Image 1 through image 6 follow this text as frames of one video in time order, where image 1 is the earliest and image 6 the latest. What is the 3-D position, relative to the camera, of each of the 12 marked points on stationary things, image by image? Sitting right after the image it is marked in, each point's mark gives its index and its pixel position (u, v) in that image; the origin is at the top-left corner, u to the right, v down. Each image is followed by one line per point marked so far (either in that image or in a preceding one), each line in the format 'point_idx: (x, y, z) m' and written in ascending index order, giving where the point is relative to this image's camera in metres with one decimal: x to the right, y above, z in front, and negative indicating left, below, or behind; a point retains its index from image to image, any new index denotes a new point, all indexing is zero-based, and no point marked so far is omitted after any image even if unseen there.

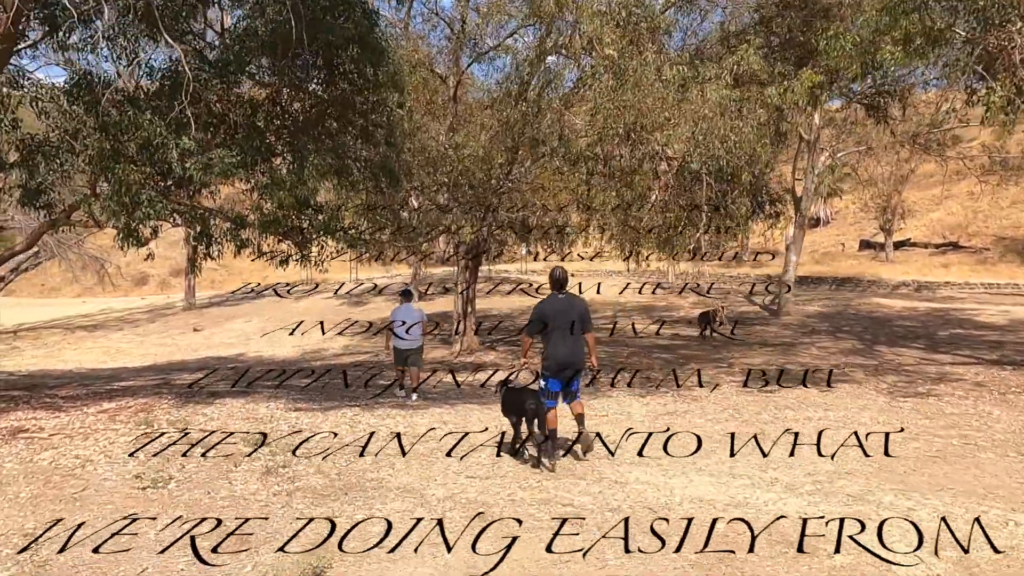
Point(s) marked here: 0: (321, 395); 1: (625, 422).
0: (-3.1, -1.7, +12.4) m
1: (+1.5, -1.7, +9.6) m
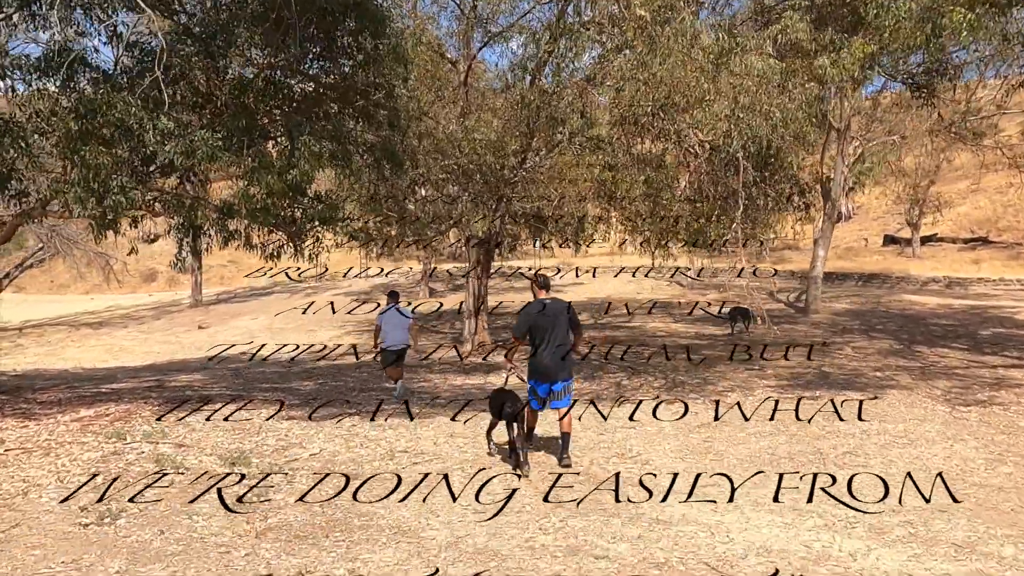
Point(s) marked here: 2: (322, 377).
0: (-2.9, -1.7, +11.4) m
1: (+1.6, -1.6, +8.6) m
2: (-3.8, -1.8, +15.4) m
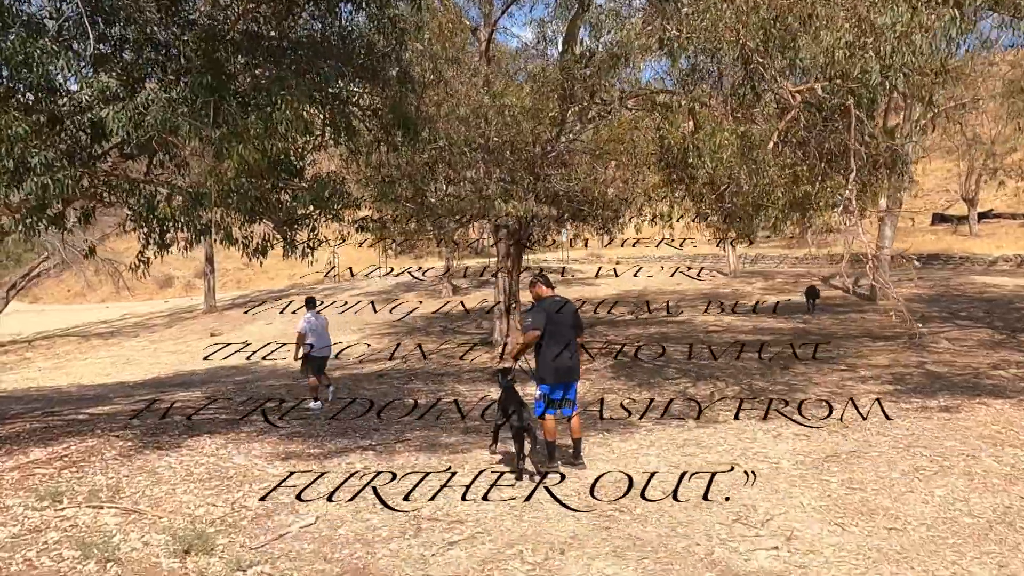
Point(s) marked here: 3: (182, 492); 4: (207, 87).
0: (-2.3, -1.7, +9.4) m
1: (+2.2, -1.5, +6.4) m
2: (-3.1, -1.8, +13.3) m
3: (-2.7, -1.7, +6.4) m
4: (-2.9, +1.9, +7.2) m
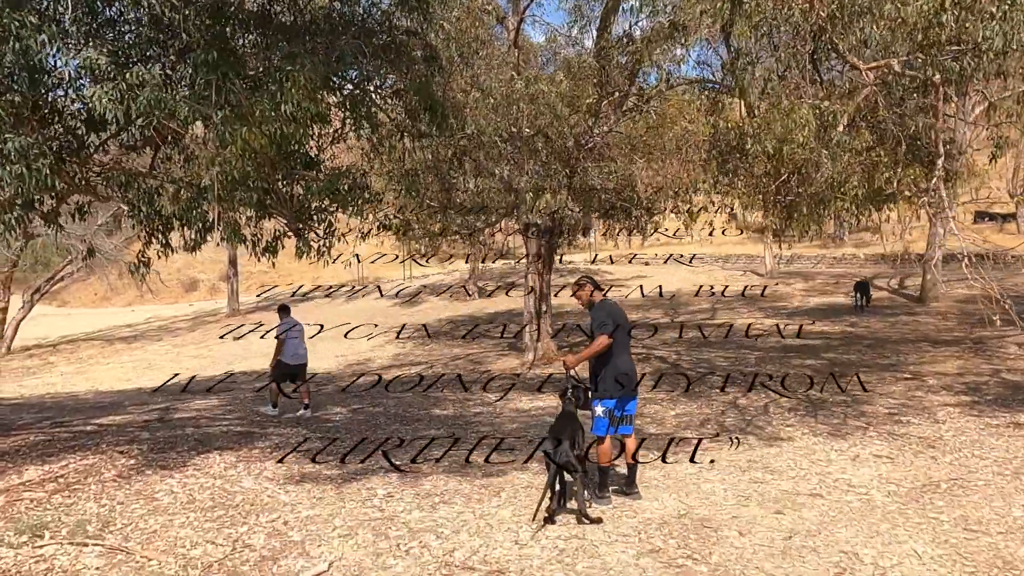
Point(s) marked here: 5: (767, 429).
0: (-1.8, -1.7, +8.6) m
1: (+2.5, -1.5, +5.4) m
2: (-2.5, -1.8, +12.6) m
3: (-2.4, -1.7, +5.6) m
4: (-2.5, +1.8, +6.4) m
5: (+2.8, -1.6, +8.5) m
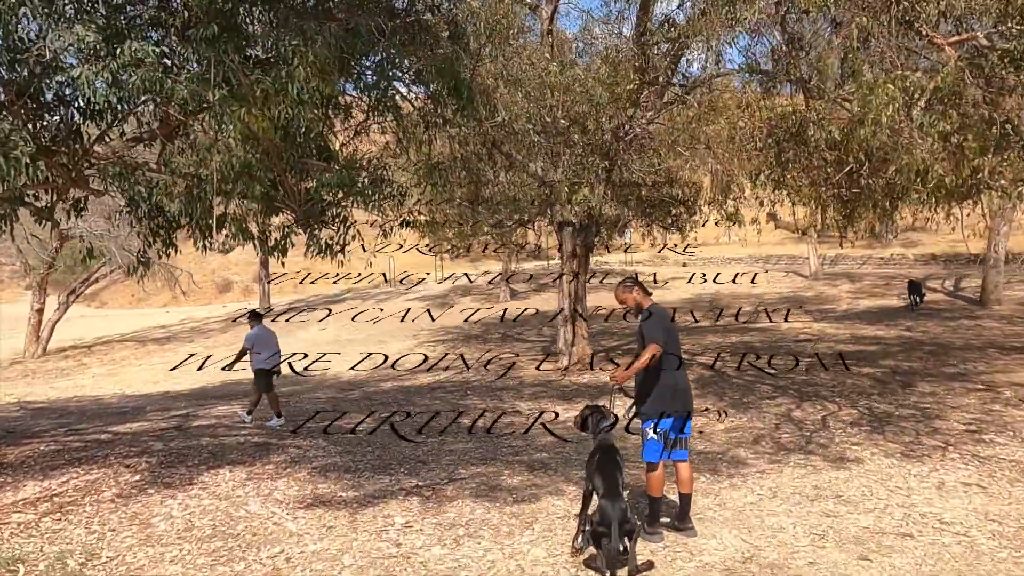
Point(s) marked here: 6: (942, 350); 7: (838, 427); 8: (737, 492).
0: (-1.5, -1.8, +7.9) m
1: (+2.7, -1.5, +4.6) m
2: (-2.0, -1.9, +11.9) m
3: (-2.2, -1.7, +5.0) m
4: (-2.3, +1.8, +5.8) m
5: (+3.2, -1.6, +7.6) m
6: (+7.6, -1.1, +13.6) m
7: (+3.7, -1.6, +8.8) m
8: (+1.8, -1.6, +6.1) m
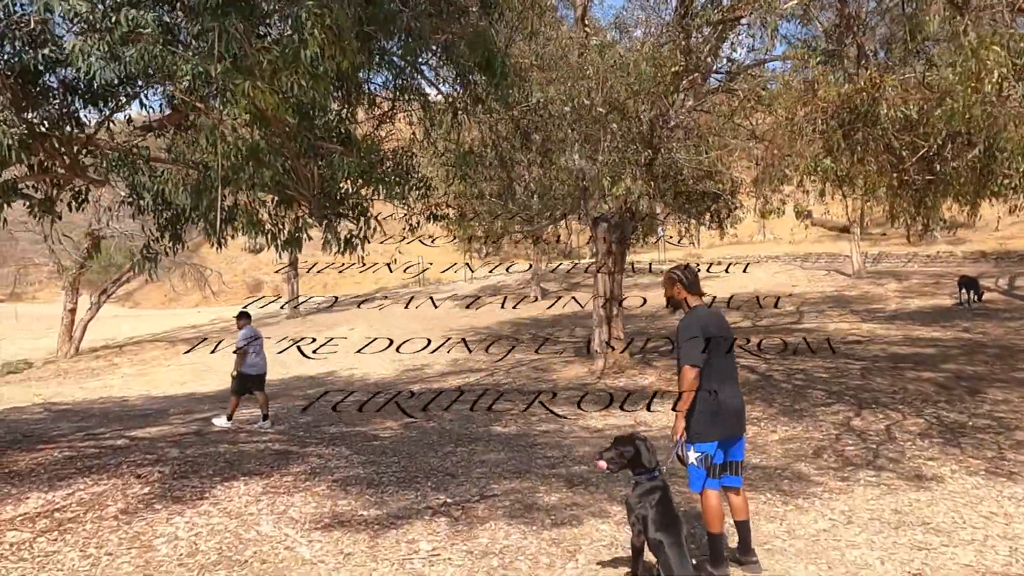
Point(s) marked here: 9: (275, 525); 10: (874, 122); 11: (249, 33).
0: (-1.1, -1.8, +7.3) m
1: (+2.9, -1.5, +3.9) m
2: (-1.5, -1.8, +11.3) m
3: (-2.0, -1.7, +4.4) m
4: (-2.0, +1.8, +5.2) m
5: (+3.5, -1.6, +6.9) m
6: (+8.1, -1.1, +12.6) m
7: (+4.1, -1.6, +8.0) m
8: (+2.1, -1.6, +5.4) m
9: (-1.7, -1.7, +5.6) m
10: (+3.8, +1.8, +8.2) m
11: (-1.8, +1.7, +5.2) m
